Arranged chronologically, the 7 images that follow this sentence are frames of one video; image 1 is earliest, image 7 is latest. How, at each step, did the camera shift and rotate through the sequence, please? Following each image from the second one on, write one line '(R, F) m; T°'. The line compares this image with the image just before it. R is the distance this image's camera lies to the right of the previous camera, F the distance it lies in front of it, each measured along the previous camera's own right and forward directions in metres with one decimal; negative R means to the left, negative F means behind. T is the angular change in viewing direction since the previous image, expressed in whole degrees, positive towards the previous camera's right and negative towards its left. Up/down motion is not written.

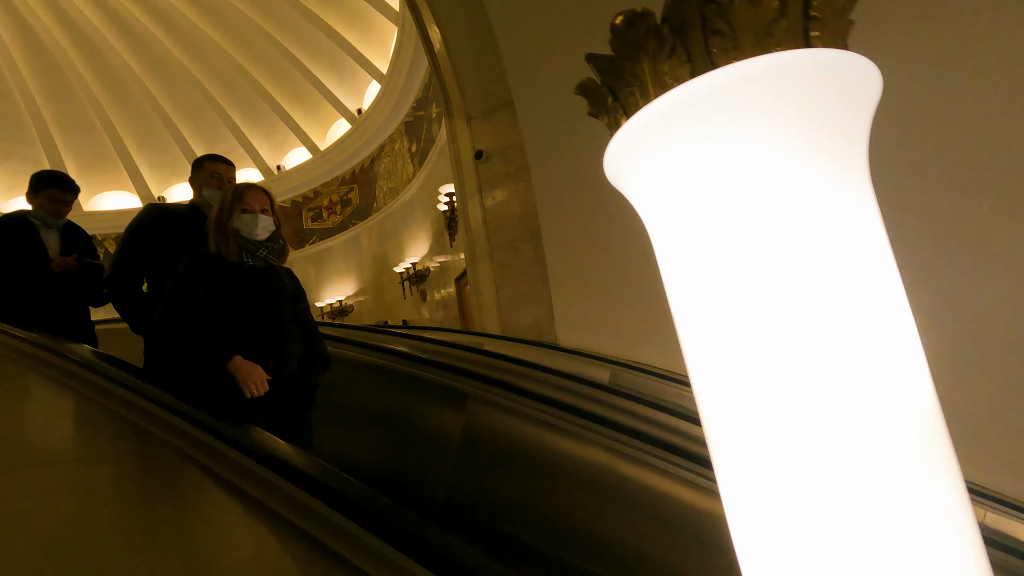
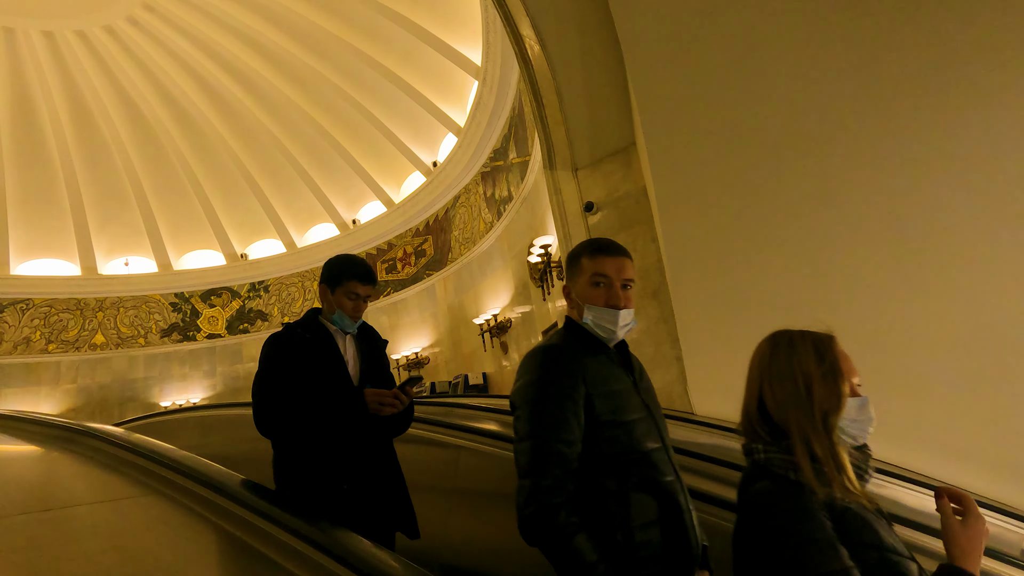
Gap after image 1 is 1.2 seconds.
(-0.6, +0.3) m; -5°
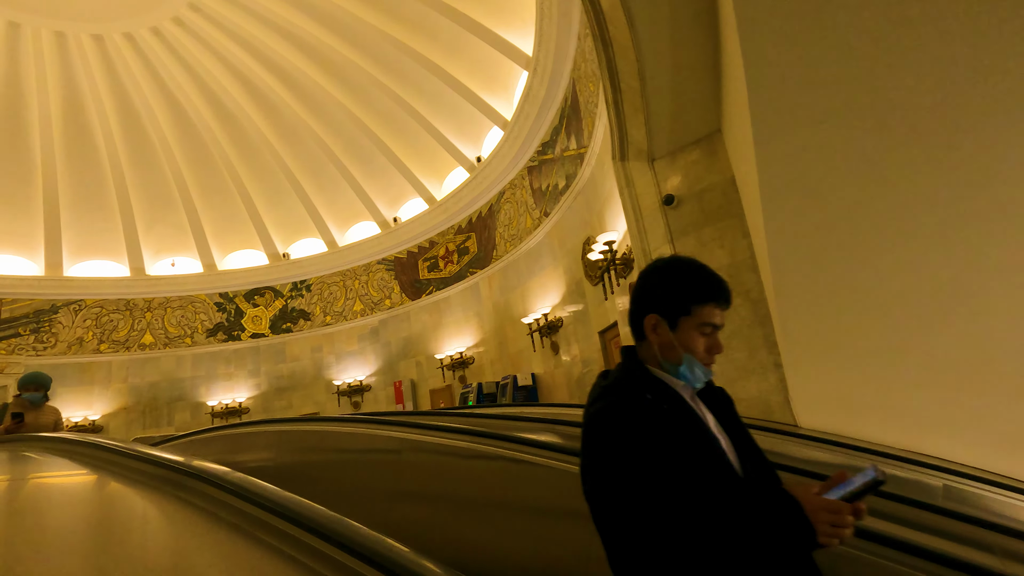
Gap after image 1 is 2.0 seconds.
(-0.4, +0.3) m; -3°
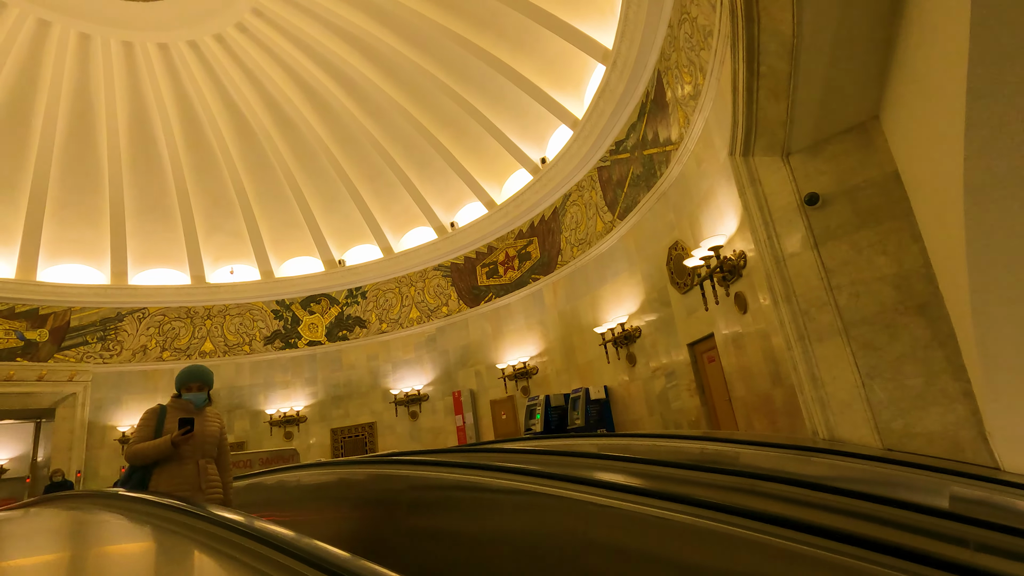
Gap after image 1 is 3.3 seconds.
(-0.6, +0.5) m; -4°
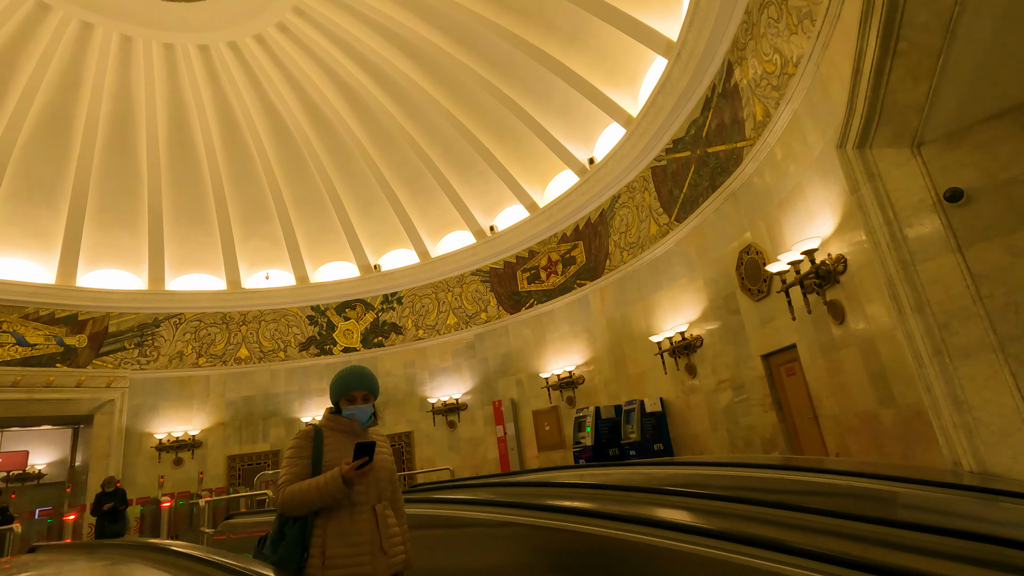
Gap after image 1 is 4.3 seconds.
(-0.5, +0.4) m; -2°
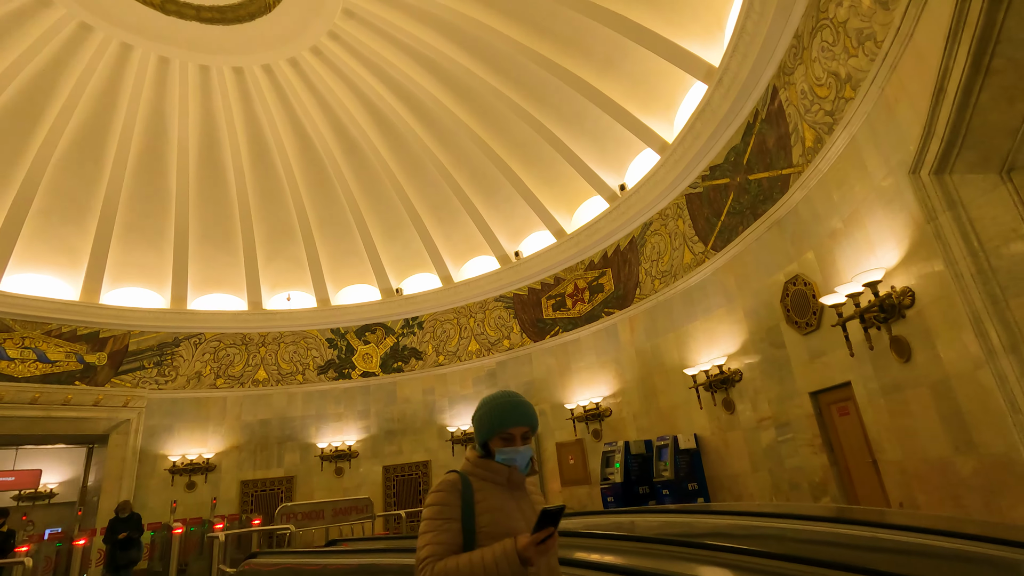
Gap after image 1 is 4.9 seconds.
(-0.3, +0.2) m; -1°
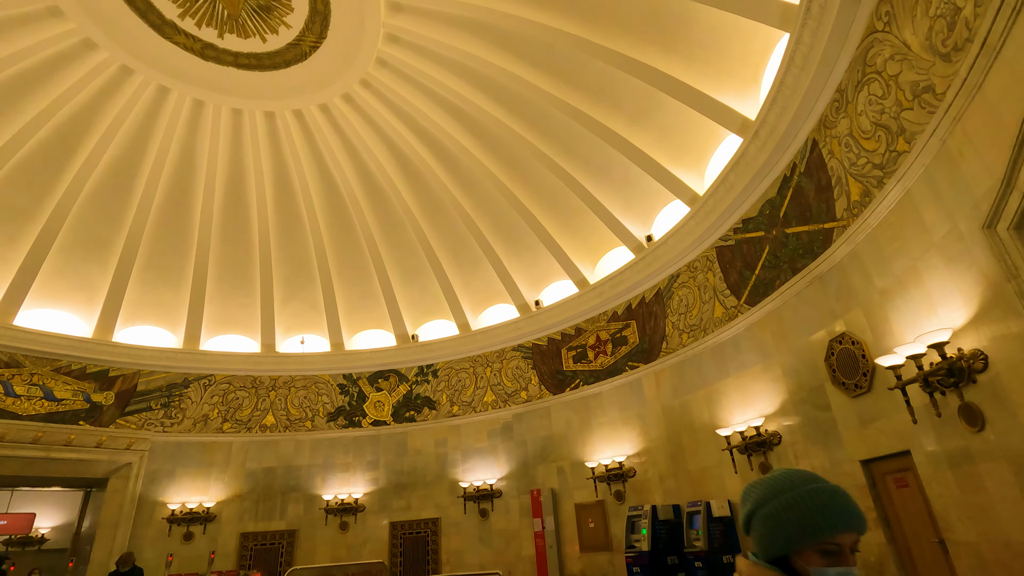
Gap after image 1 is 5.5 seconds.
(-0.3, +0.2) m; -1°
